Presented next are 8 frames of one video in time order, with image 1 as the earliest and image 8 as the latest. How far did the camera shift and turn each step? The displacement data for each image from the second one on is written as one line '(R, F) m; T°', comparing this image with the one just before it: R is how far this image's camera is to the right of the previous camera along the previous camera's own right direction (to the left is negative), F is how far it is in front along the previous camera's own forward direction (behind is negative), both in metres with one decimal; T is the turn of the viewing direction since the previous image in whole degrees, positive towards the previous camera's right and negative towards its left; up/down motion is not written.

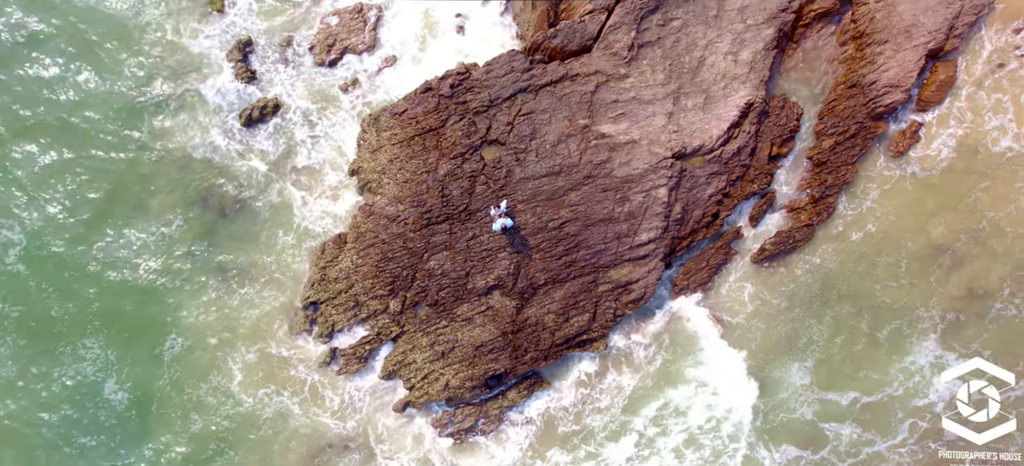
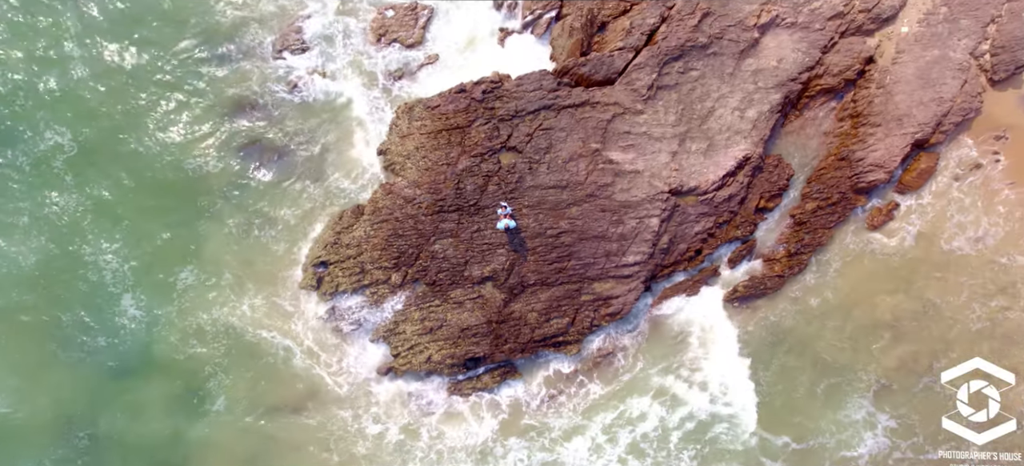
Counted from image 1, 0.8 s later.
(-0.4, -2.8) m; +1°
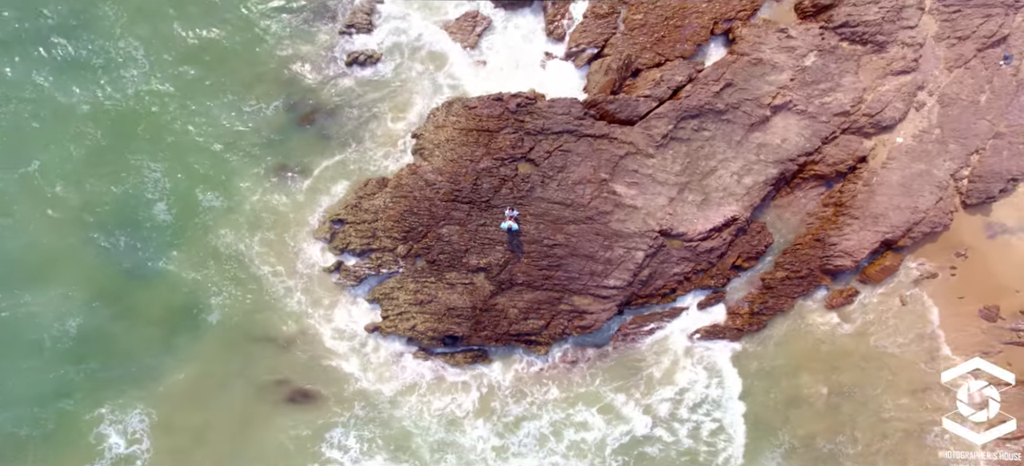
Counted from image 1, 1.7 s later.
(-0.1, -3.3) m; 0°
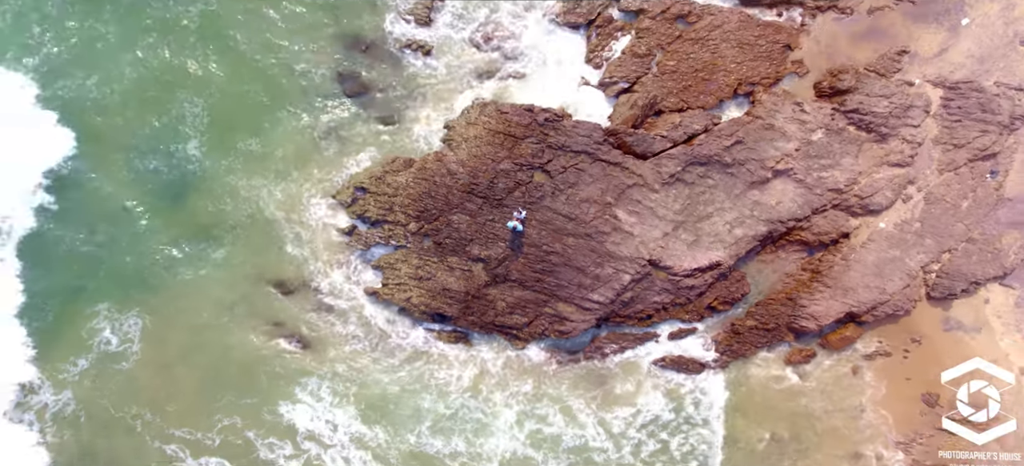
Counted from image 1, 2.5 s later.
(+0.1, -2.9) m; 0°
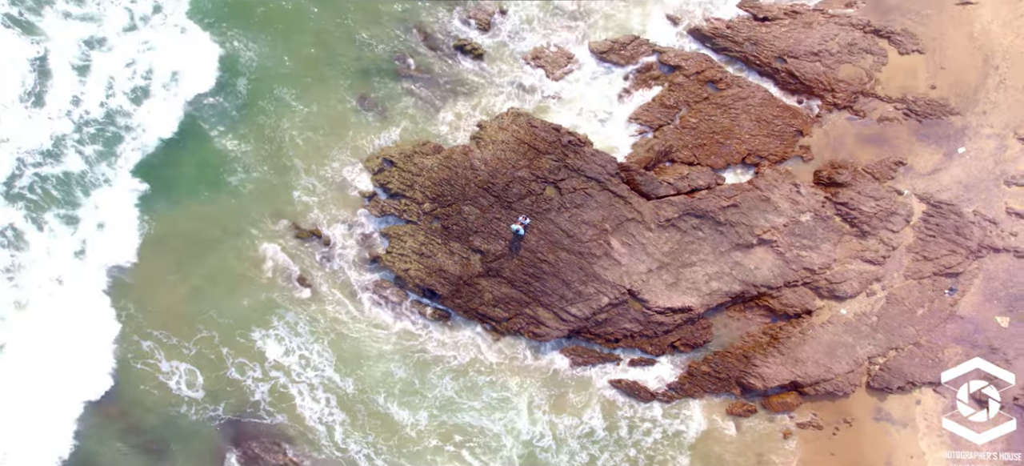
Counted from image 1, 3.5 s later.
(0.0, -3.4) m; 0°
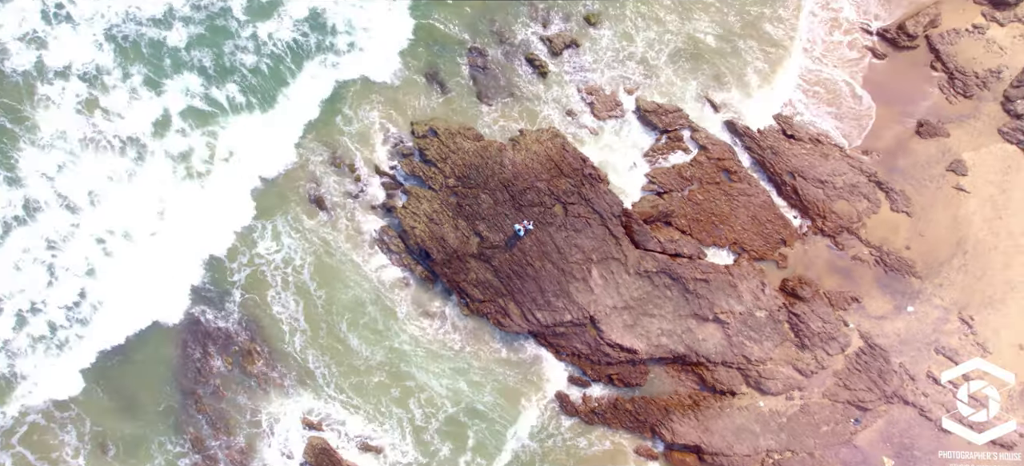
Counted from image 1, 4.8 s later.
(-0.1, -4.8) m; 0°
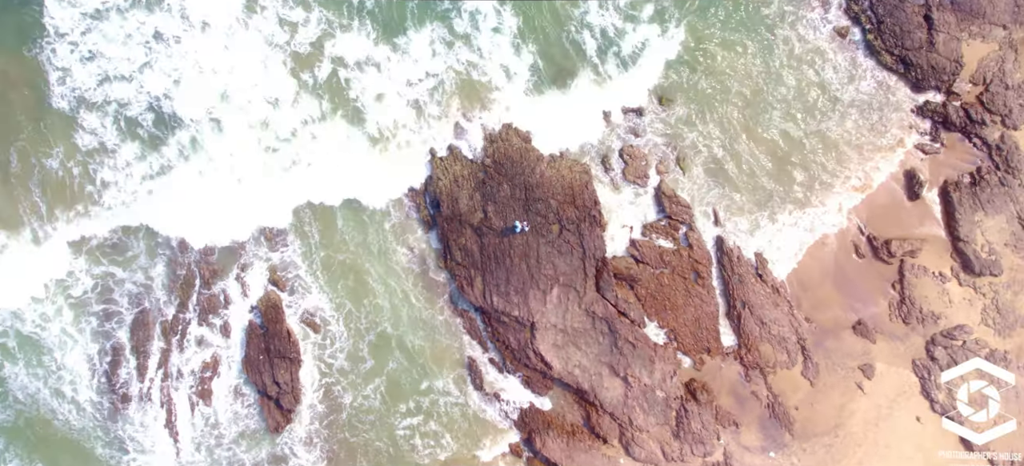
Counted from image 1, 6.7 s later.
(-0.6, -6.9) m; +1°
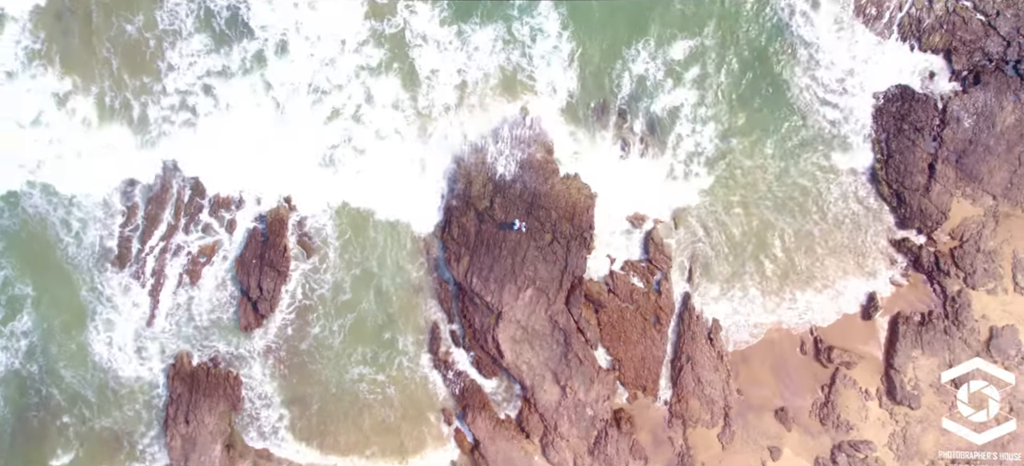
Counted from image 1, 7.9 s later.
(-0.5, -4.4) m; +1°
